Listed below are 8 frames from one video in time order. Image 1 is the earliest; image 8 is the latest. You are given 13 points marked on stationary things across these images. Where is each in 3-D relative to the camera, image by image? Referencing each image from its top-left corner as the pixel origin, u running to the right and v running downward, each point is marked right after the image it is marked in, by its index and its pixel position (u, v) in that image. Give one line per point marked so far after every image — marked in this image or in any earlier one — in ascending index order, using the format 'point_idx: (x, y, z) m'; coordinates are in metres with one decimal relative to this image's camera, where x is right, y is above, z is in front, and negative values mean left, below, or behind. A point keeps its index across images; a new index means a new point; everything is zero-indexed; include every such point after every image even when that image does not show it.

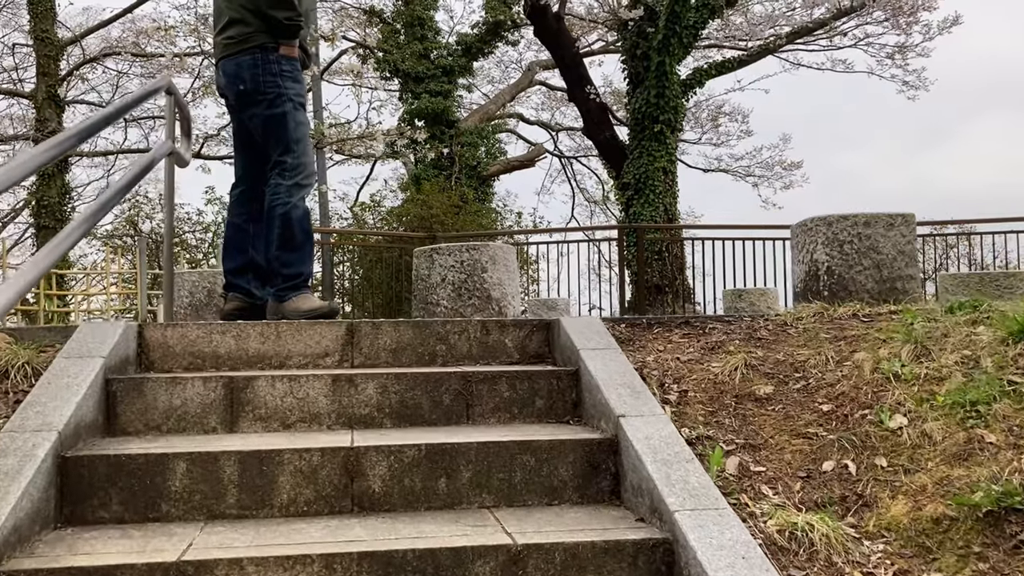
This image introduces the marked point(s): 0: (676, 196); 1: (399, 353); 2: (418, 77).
0: (+1.6, +0.9, +8.9) m
1: (-0.3, -0.2, +2.3) m
2: (-1.2, +2.7, +12.0) m
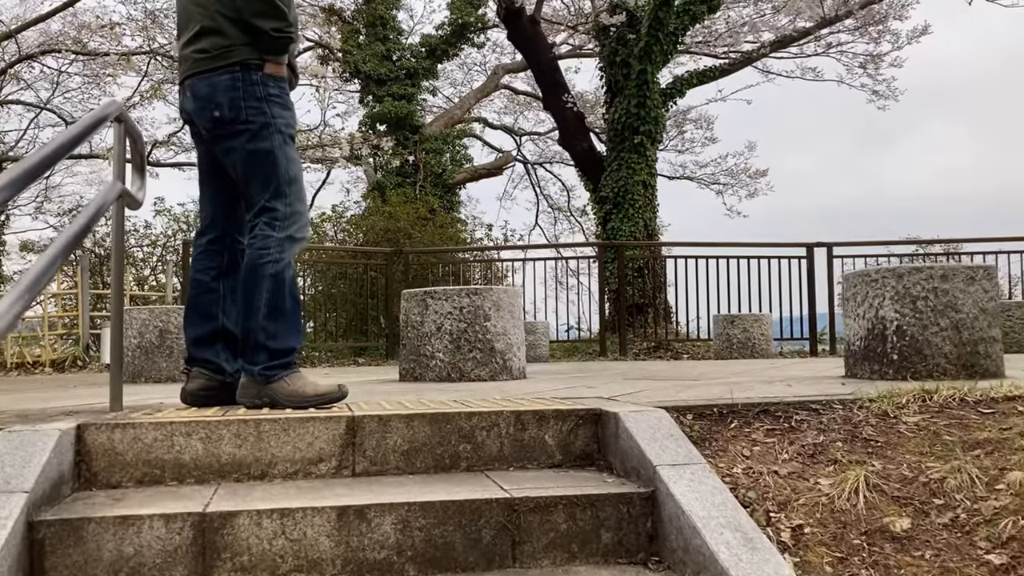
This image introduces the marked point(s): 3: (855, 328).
0: (+1.3, +0.7, +8.5) m
1: (-0.2, -0.3, +1.8) m
2: (-1.6, +2.6, +11.5) m
3: (+1.0, -0.1, +2.7) m
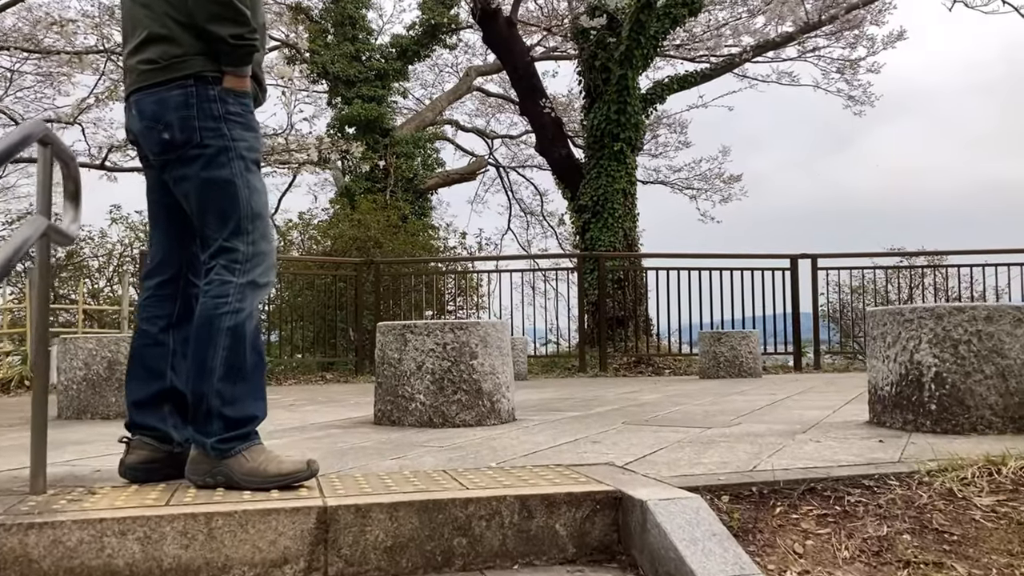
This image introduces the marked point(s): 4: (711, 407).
0: (+1.1, +0.6, +8.2) m
1: (-0.2, -0.4, +1.5) m
2: (-1.9, +2.5, +11.1) m
3: (+1.0, -0.2, +2.4) m
4: (+0.7, -0.4, +3.3) m
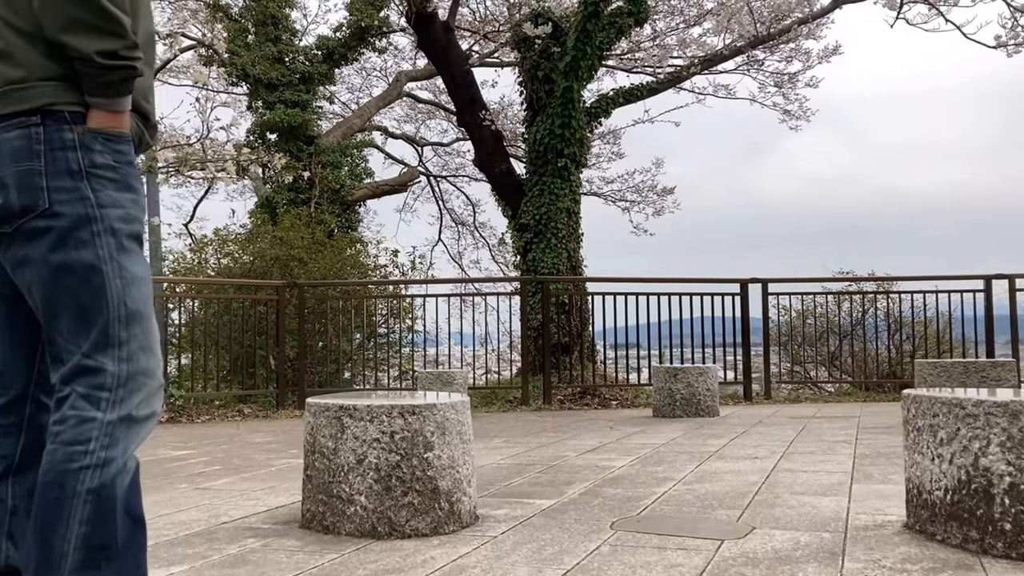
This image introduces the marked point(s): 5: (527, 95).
0: (+0.6, +0.4, +7.8) m
1: (-0.2, -0.6, +1.0) m
2: (-2.7, +2.3, +10.4) m
3: (+0.9, -0.4, +2.0) m
4: (+0.6, -0.6, +2.8) m
5: (+0.1, +1.7, +7.9) m
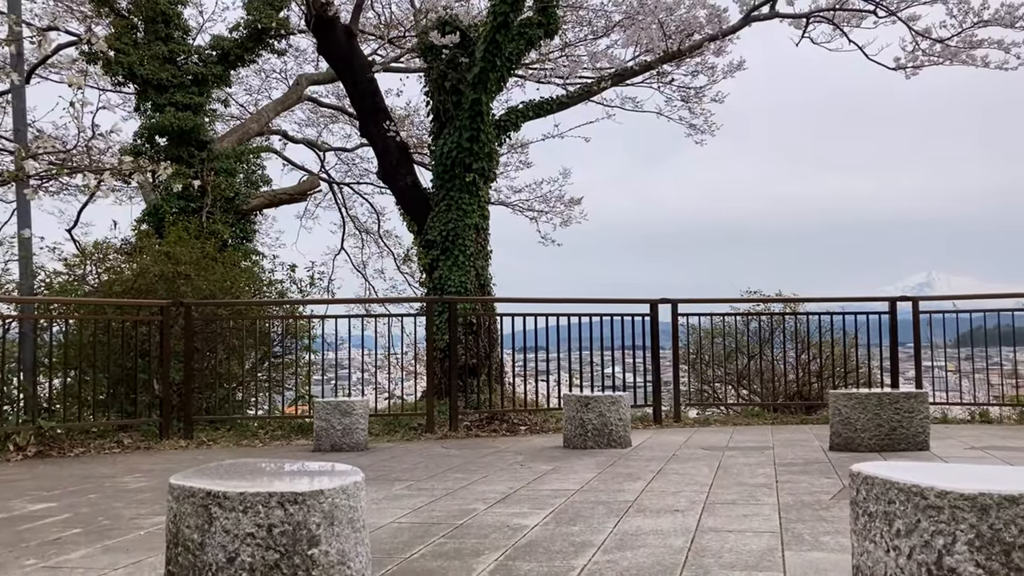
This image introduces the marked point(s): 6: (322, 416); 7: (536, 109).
0: (-0.2, +0.3, +7.5) m
1: (-0.2, -0.7, +0.6) m
2: (-3.7, +2.1, +9.8) m
3: (+0.7, -0.5, +1.8) m
4: (+0.3, -0.7, +2.6) m
5: (-0.6, +1.5, +7.6) m
6: (-1.2, -0.8, +5.8) m
7: (+0.2, +1.6, +8.0) m
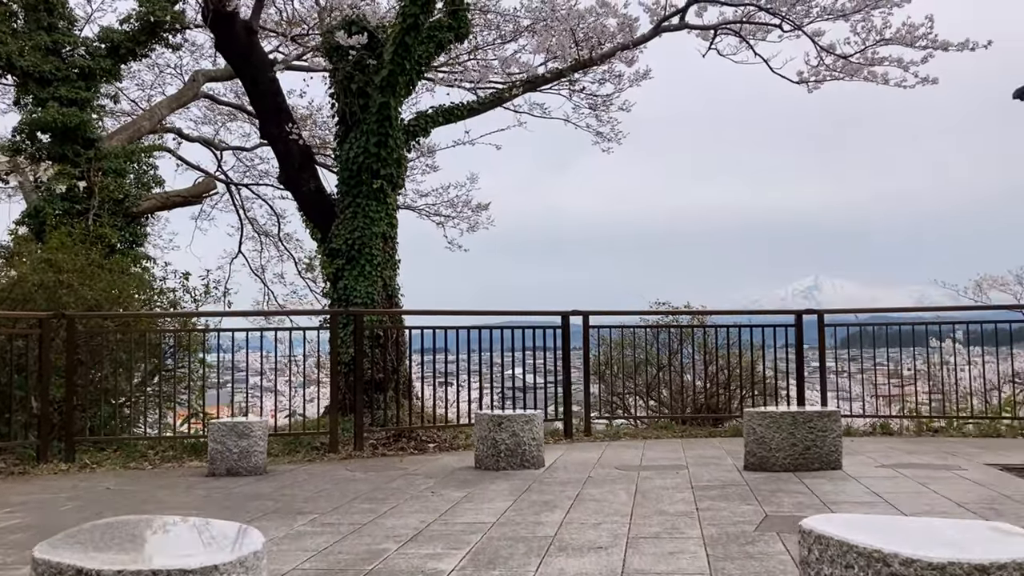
0: (-0.9, +0.2, +7.2) m
1: (-0.3, -0.8, +0.4) m
2: (-4.6, +2.1, +9.1) m
3: (+0.6, -0.6, +1.6) m
4: (+0.1, -0.8, +2.4) m
5: (-1.4, +1.4, +7.3) m
6: (-1.7, -0.9, +5.4) m
7: (-0.6, +1.5, +7.8) m
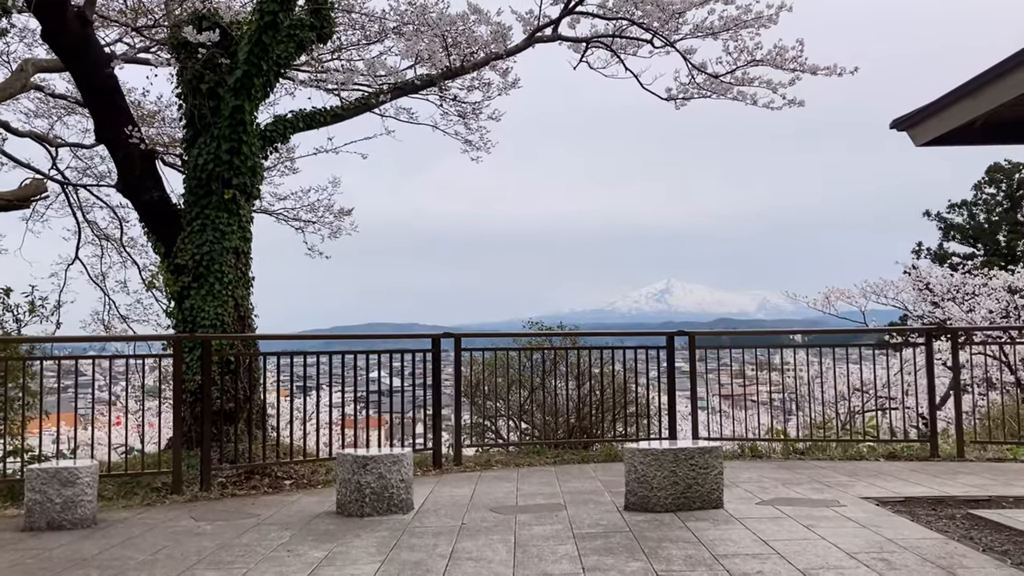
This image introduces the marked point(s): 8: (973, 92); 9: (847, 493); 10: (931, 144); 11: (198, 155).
0: (-1.9, 0.0, +6.7) m
1: (-0.2, -0.9, 0.0) m
2: (-5.8, +1.9, +8.0) m
3: (+0.4, -0.8, +1.3) m
4: (-0.2, -1.0, +2.0) m
5: (-2.3, +1.3, +6.7) m
6: (-2.4, -1.0, +4.7) m
7: (-1.6, +1.3, +7.3) m
8: (+2.2, +0.9, +4.4) m
9: (+1.9, -1.1, +5.2) m
10: (+2.2, +0.8, +4.9) m
11: (-2.2, +0.9, +6.4) m
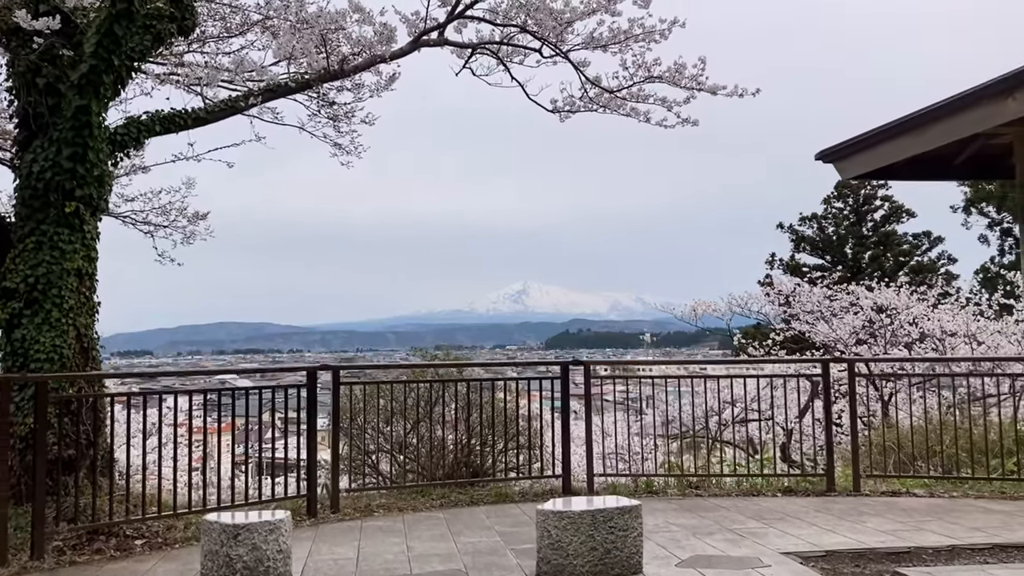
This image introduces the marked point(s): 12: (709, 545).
0: (-2.6, -0.1, +5.8) m
1: (0.0, -1.1, -0.6) m
2: (-6.7, +1.8, +6.5) m
3: (+0.5, -1.0, +0.9) m
4: (-0.2, -1.2, +1.4) m
5: (-3.0, +1.1, +5.7) m
6: (-2.9, -1.2, +3.8) m
7: (-2.4, +1.1, +6.4) m
8: (+1.8, +0.7, +4.1) m
9: (+1.3, -1.4, +4.9) m
10: (+1.7, +0.5, +4.6) m
11: (-2.8, +0.8, +5.5) m
12: (+1.0, -1.4, +4.9) m
